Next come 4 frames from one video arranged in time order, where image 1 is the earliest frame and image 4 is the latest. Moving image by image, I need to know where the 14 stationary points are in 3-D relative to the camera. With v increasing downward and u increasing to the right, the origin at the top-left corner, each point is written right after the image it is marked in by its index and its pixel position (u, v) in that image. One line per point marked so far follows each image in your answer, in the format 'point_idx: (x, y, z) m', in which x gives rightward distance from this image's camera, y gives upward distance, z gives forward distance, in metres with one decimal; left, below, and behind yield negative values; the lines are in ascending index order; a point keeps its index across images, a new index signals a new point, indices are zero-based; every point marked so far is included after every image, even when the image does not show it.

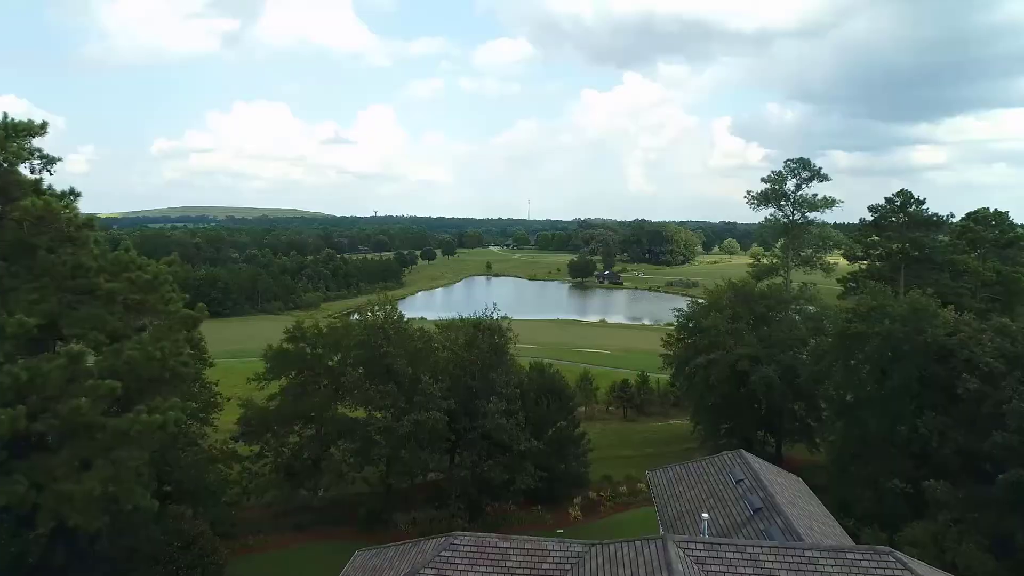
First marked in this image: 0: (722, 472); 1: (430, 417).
0: (+5.5, -4.8, +15.1) m
1: (-2.8, -4.5, +19.6) m
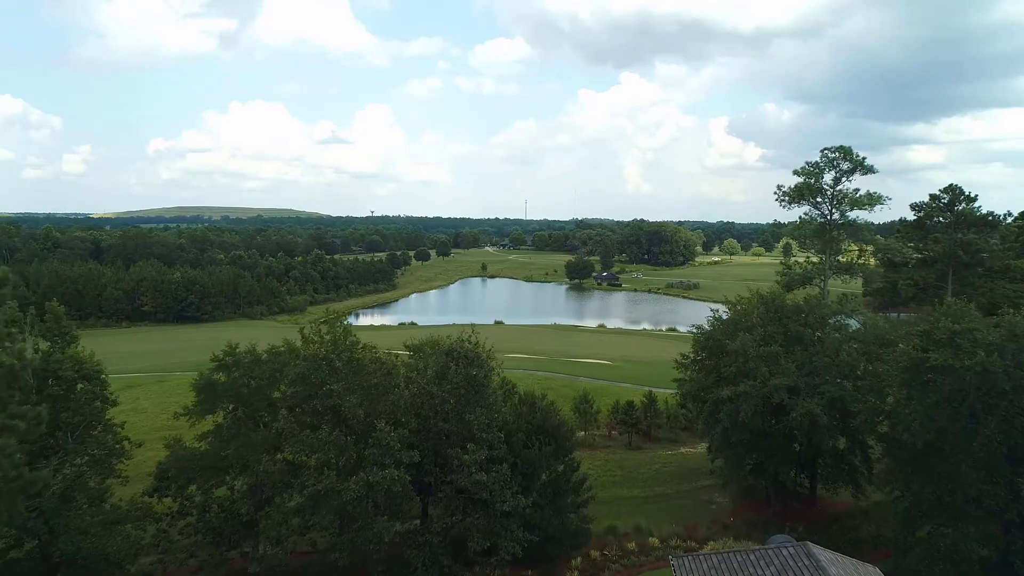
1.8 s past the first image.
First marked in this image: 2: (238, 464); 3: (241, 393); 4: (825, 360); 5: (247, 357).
0: (+5.0, -5.3, +10.7) m
1: (-3.3, -5.0, +15.1) m
2: (-8.7, -5.6, +18.2) m
3: (-8.9, -3.4, +18.8) m
4: (+10.9, -2.5, +19.9) m
5: (-9.0, -2.4, +19.4) m
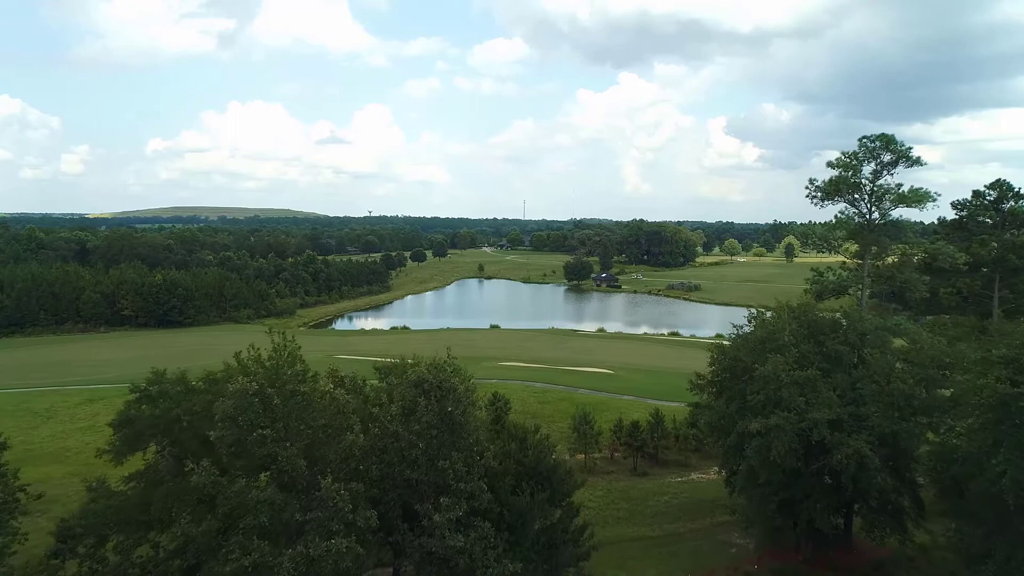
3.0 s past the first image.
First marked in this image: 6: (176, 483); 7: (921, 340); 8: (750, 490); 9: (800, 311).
0: (+4.7, -5.7, +7.4) m
1: (-3.7, -5.4, +11.8) m
2: (-9.1, -6.0, +14.9) m
3: (-9.3, -3.8, +15.5) m
4: (+10.5, -2.9, +16.7) m
5: (-9.3, -2.8, +16.1) m
6: (-8.7, -5.1, +15.0) m
7: (+13.3, -1.7, +18.6) m
8: (+7.9, -6.7, +18.9) m
9: (+9.7, -0.8, +19.3) m
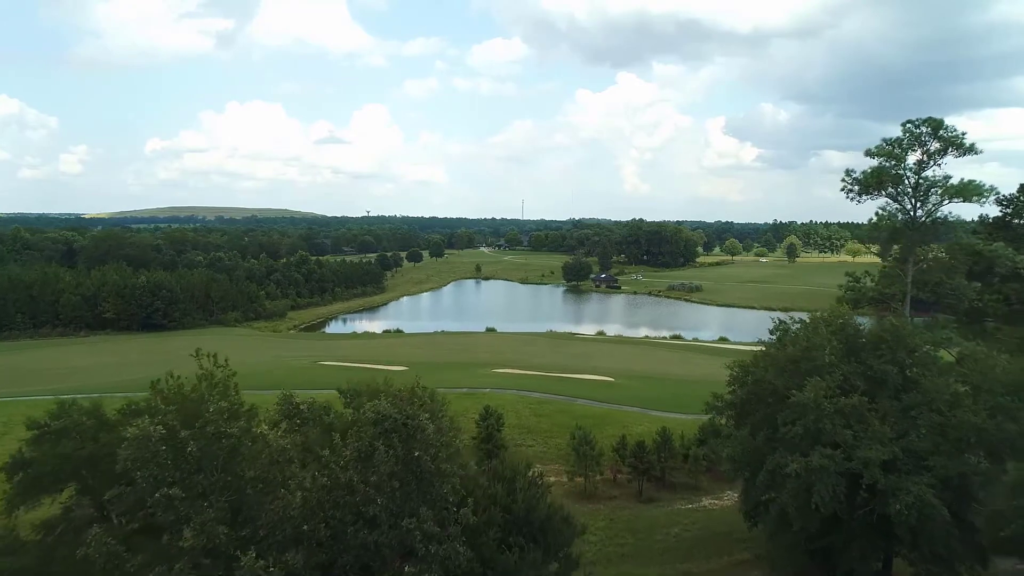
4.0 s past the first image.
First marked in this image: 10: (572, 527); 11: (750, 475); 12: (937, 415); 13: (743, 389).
0: (+4.4, -6.0, +4.6) m
1: (-4.0, -5.6, +9.0) m
2: (-9.4, -6.2, +12.1) m
3: (-9.6, -4.1, +12.7) m
4: (+10.2, -3.2, +13.9) m
5: (-9.7, -3.0, +13.3) m
6: (-9.1, -5.4, +12.1) m
7: (+13.0, -2.0, +15.9) m
8: (+7.5, -6.9, +16.1) m
9: (+9.4, -1.0, +16.6) m
10: (+1.6, -6.1, +14.7) m
11: (+6.8, -5.3, +16.3) m
12: (+10.3, -3.2, +14.0) m
13: (+6.8, -3.0, +17.0) m
